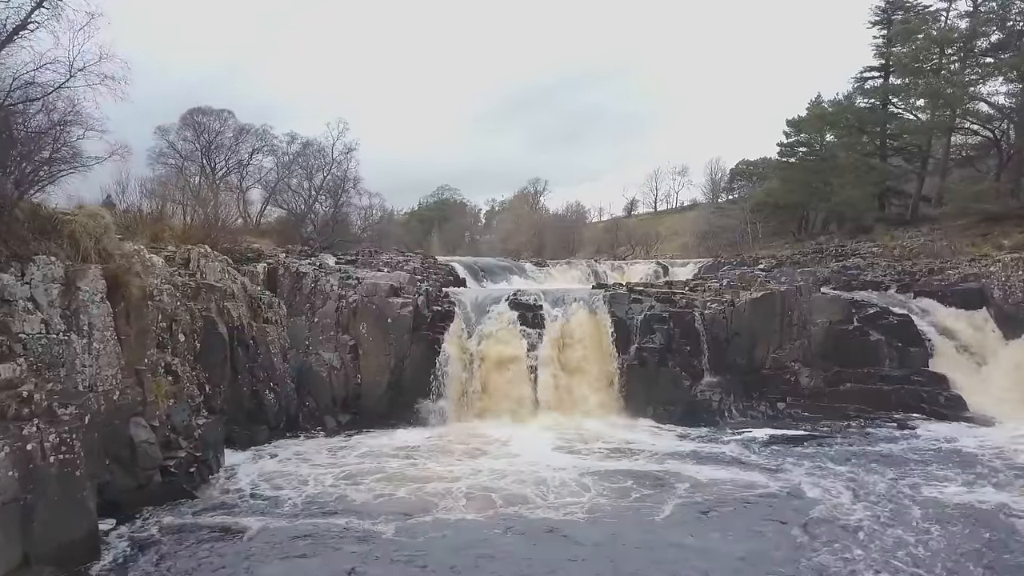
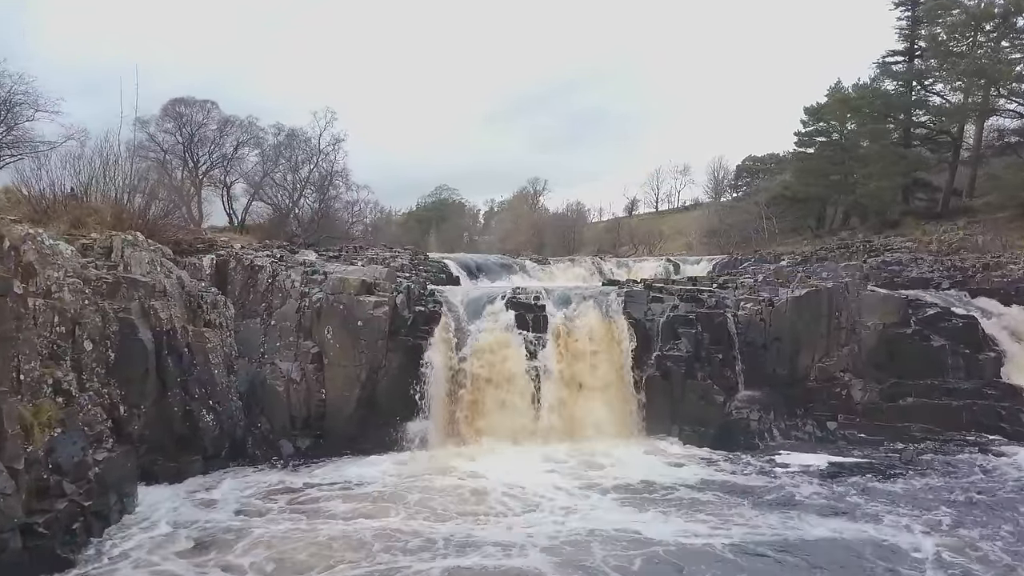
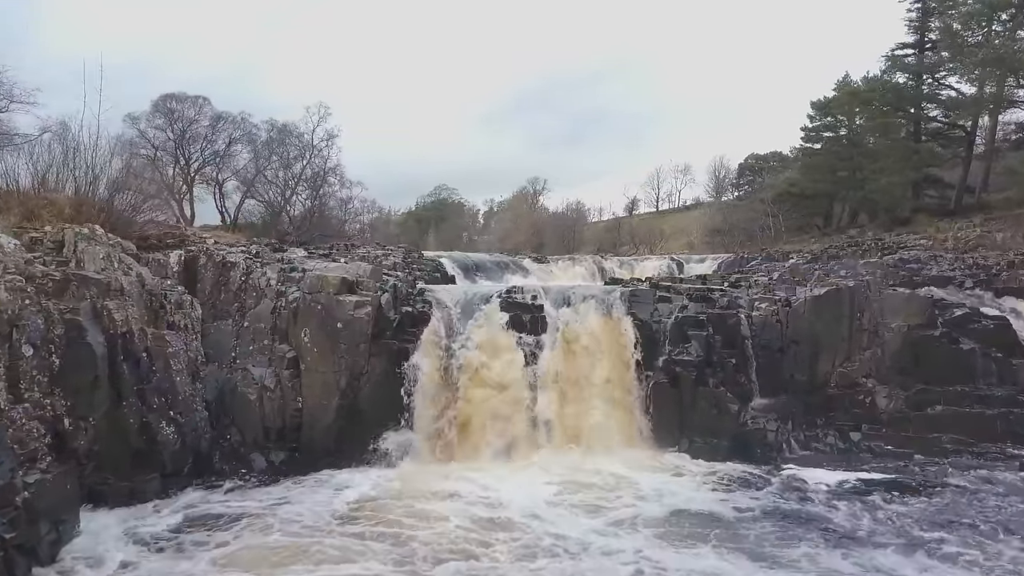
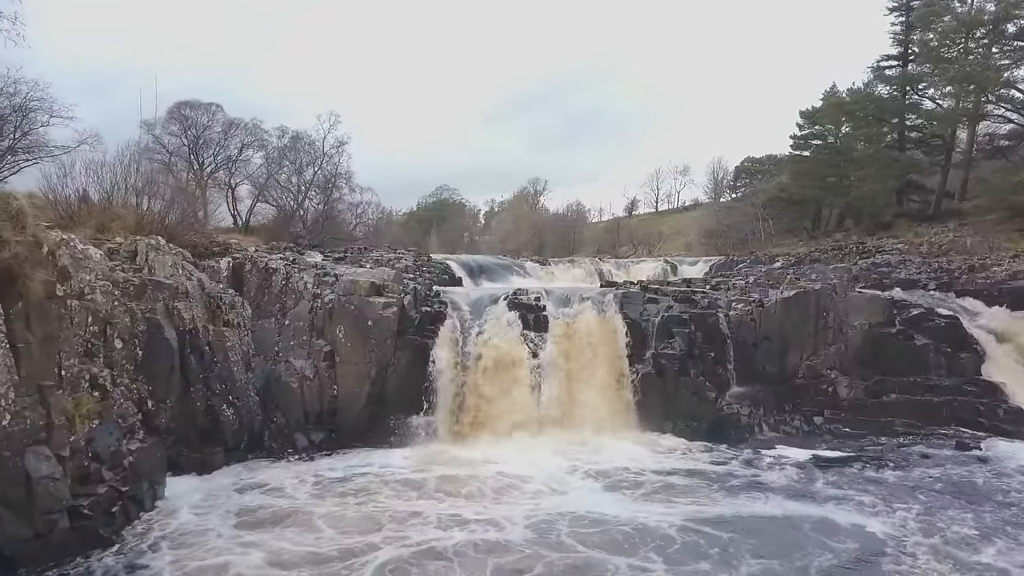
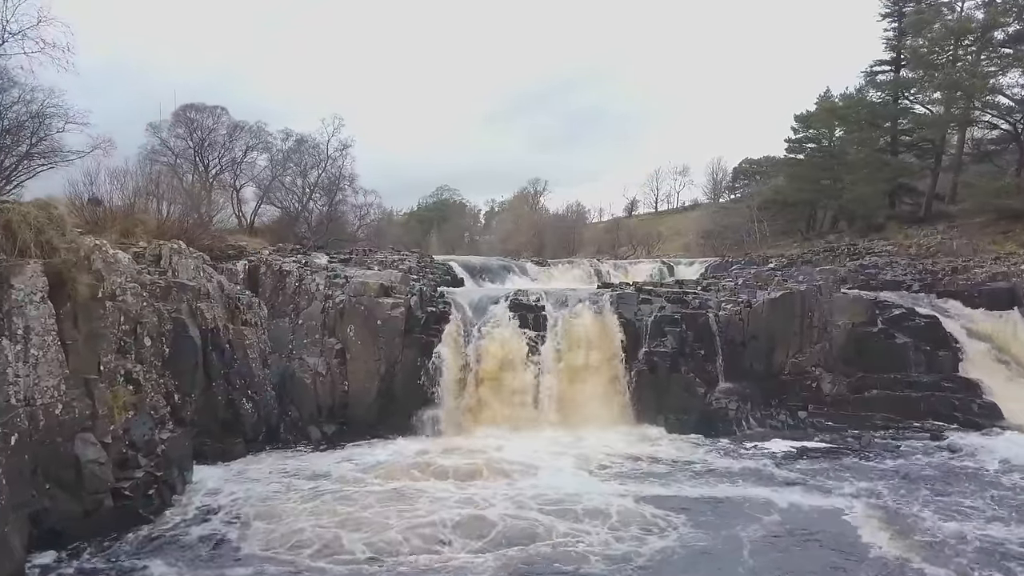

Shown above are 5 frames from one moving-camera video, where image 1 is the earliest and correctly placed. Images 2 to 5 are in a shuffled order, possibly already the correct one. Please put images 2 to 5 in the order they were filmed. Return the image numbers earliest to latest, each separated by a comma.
5, 4, 2, 3
